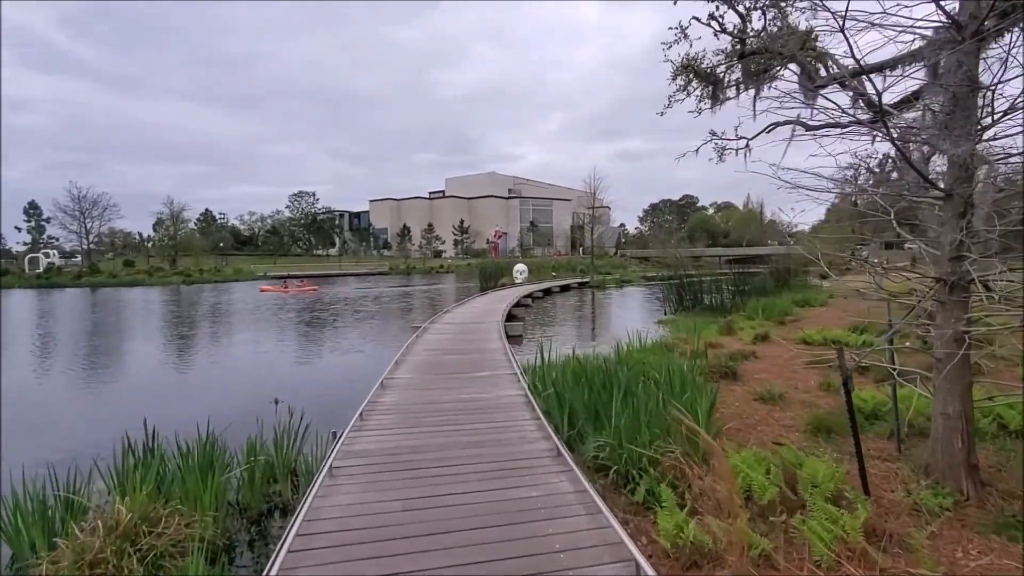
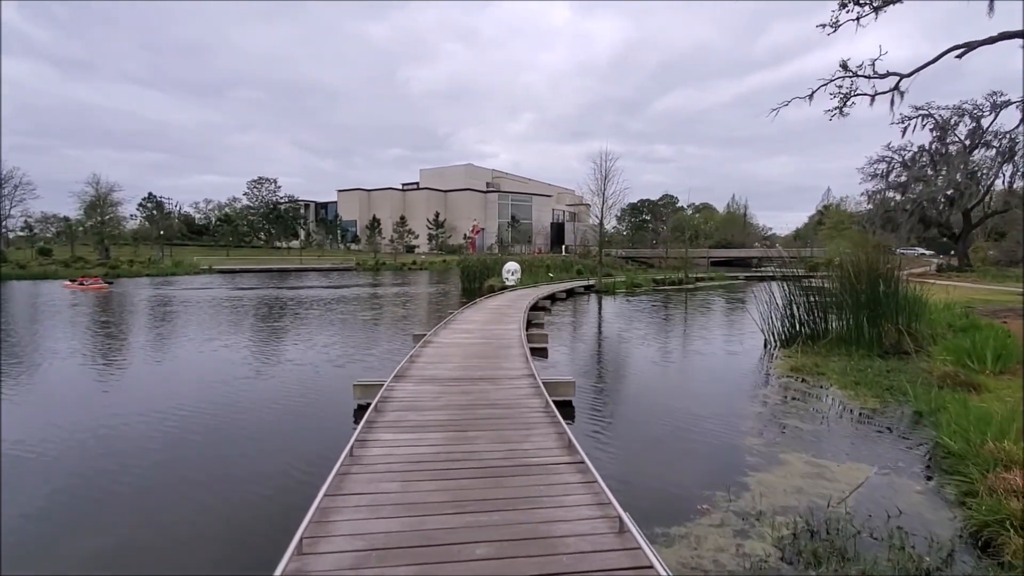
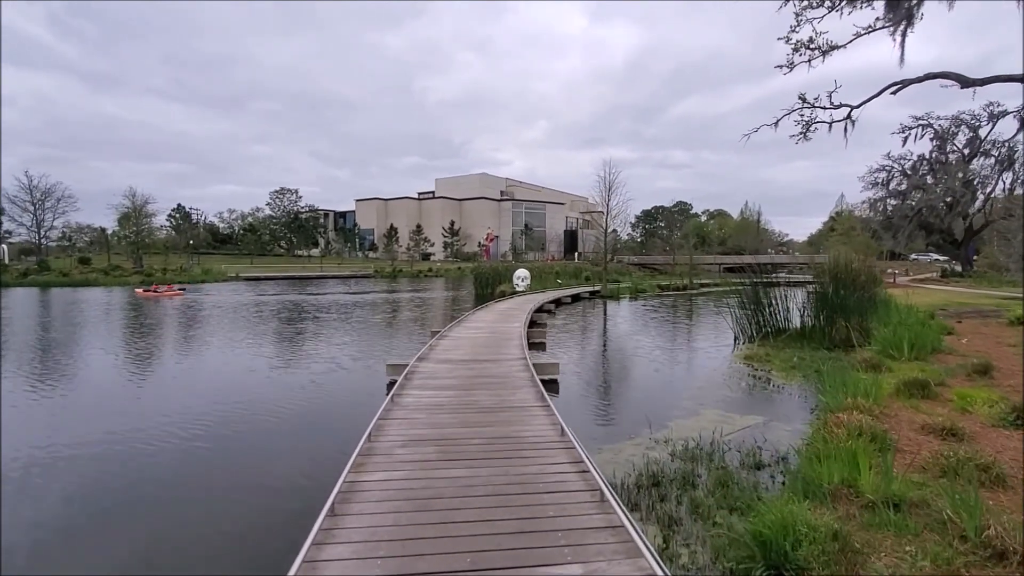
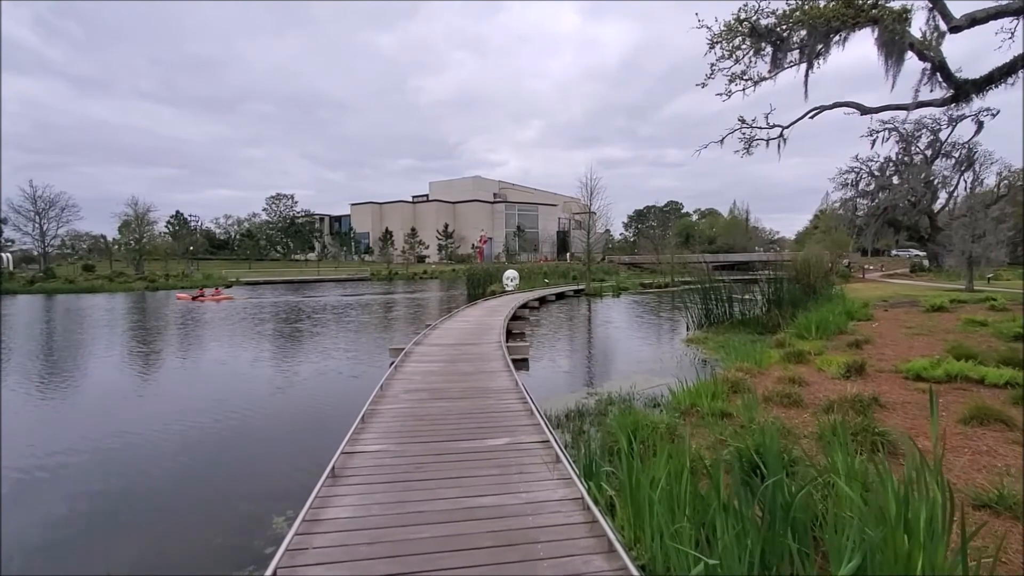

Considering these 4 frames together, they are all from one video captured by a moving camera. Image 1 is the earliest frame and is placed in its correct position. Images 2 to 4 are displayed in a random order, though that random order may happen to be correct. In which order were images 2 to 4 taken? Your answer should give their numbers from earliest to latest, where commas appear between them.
4, 3, 2
